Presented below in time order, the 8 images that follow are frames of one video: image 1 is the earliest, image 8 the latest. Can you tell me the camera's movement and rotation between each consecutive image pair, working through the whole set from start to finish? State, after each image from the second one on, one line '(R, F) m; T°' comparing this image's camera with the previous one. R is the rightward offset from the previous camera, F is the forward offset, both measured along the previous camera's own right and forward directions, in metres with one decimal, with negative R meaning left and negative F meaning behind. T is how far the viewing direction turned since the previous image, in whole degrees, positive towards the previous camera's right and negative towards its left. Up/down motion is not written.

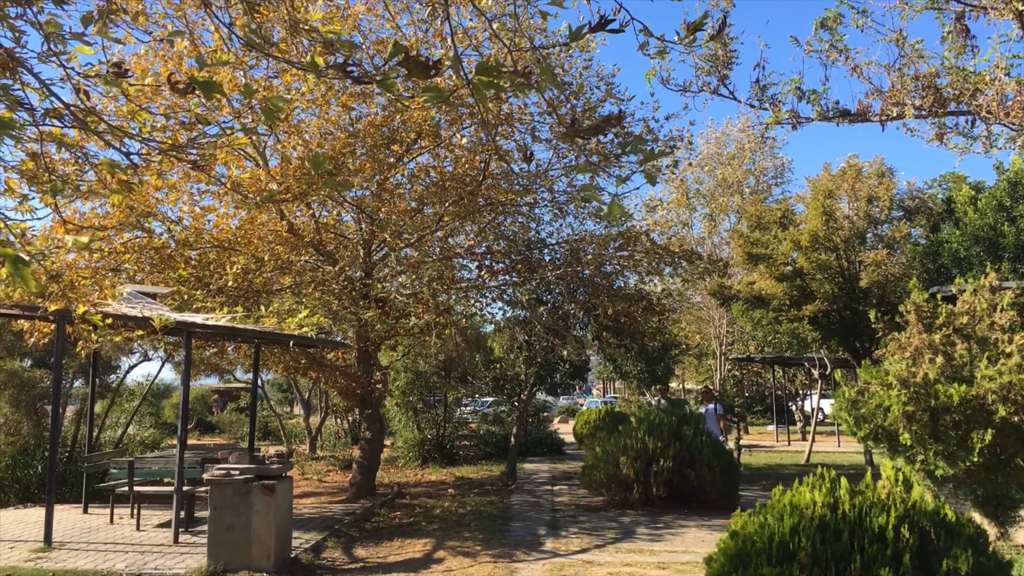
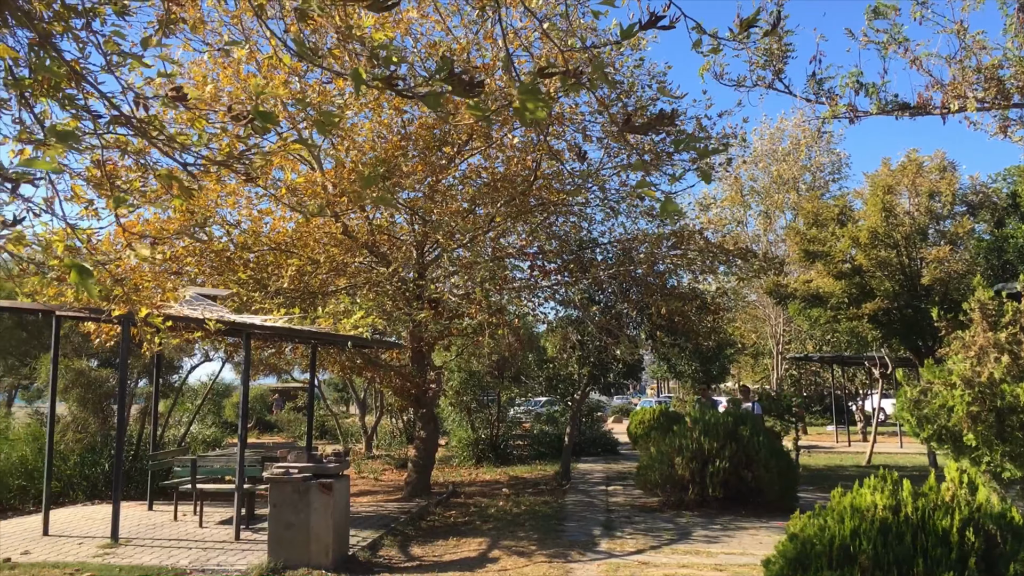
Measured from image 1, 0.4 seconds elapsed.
(0.0, 0.0) m; -3°
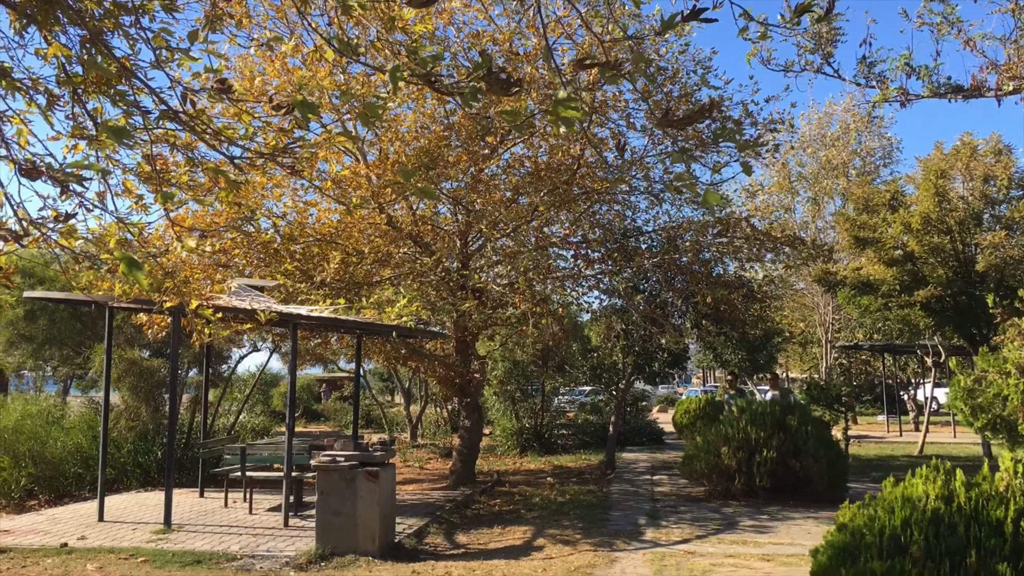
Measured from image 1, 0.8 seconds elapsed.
(0.0, 0.0) m; -3°
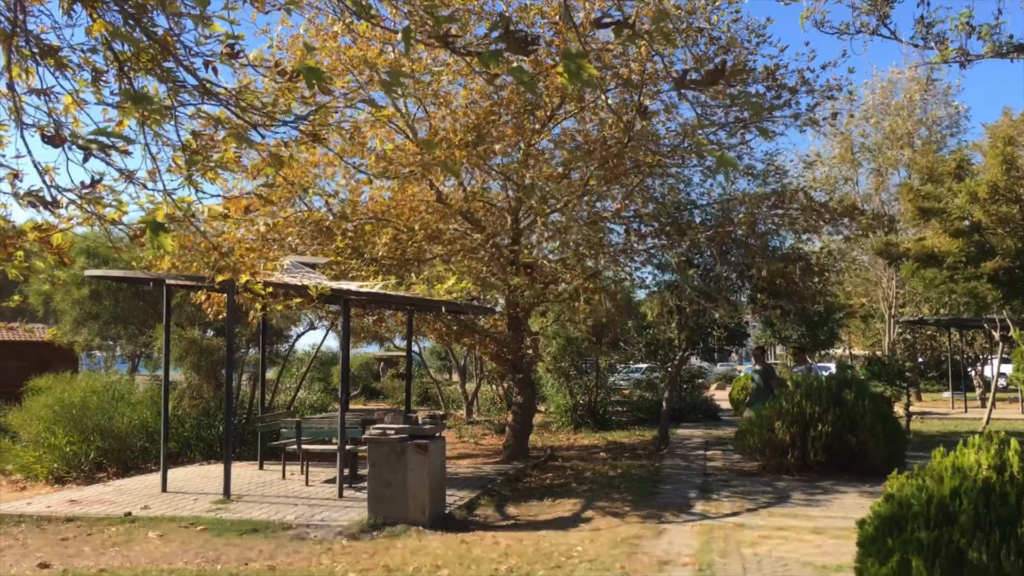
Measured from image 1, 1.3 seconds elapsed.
(+0.1, 0.0) m; -4°
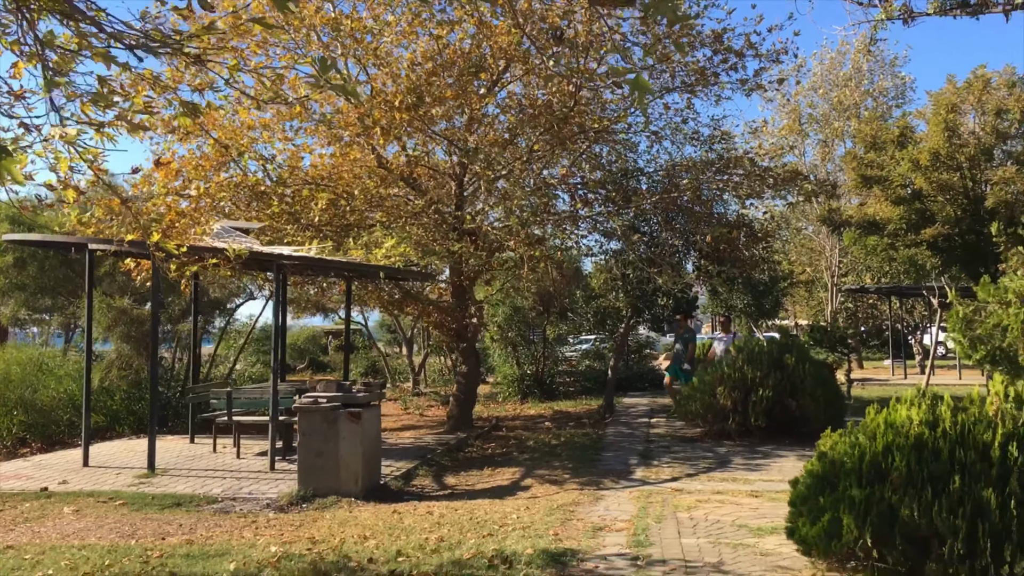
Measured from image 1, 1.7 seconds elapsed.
(+0.1, +0.2) m; +3°
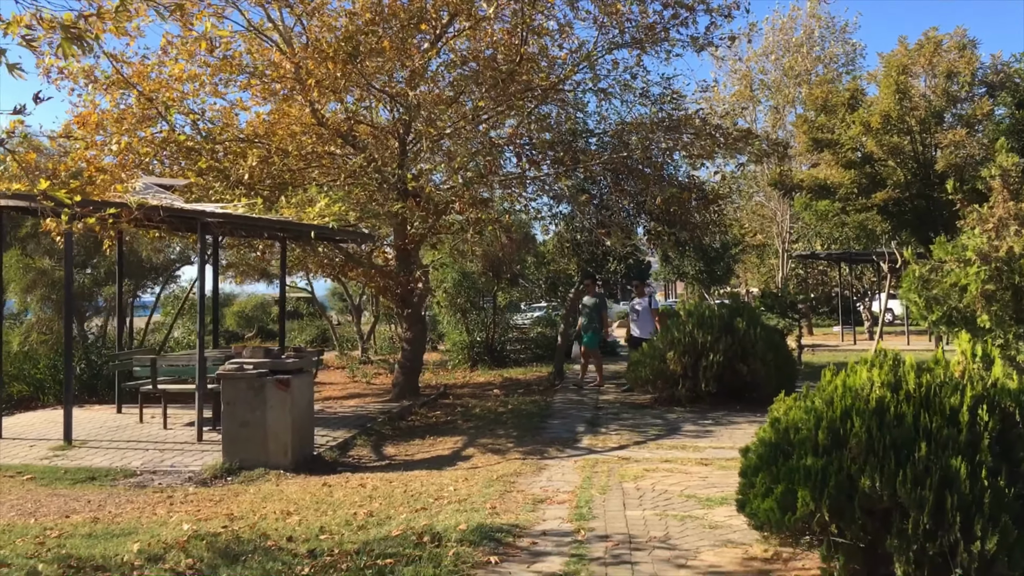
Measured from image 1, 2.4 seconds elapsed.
(+0.1, +0.4) m; +3°
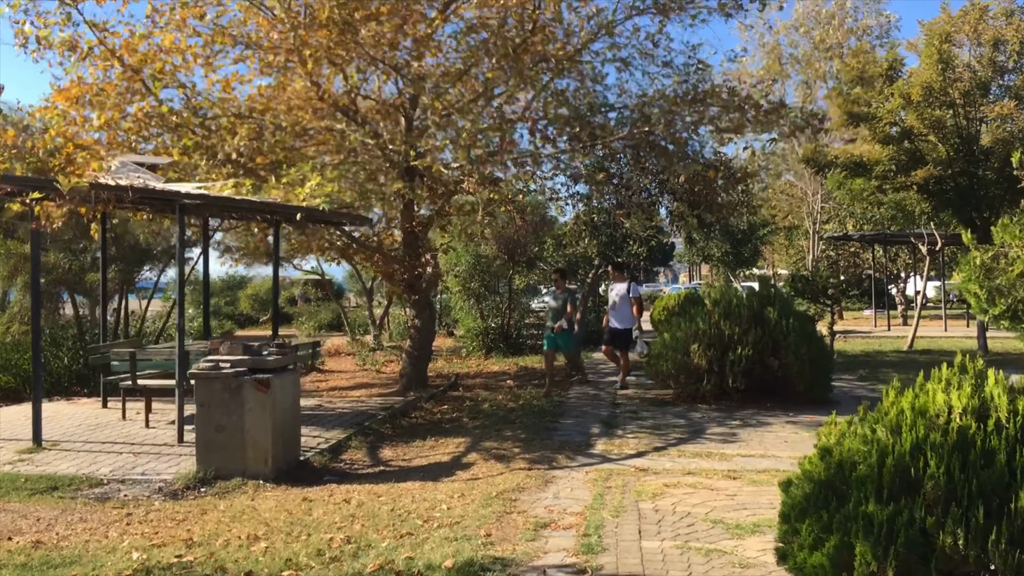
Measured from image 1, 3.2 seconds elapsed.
(+0.1, +0.7) m; -2°
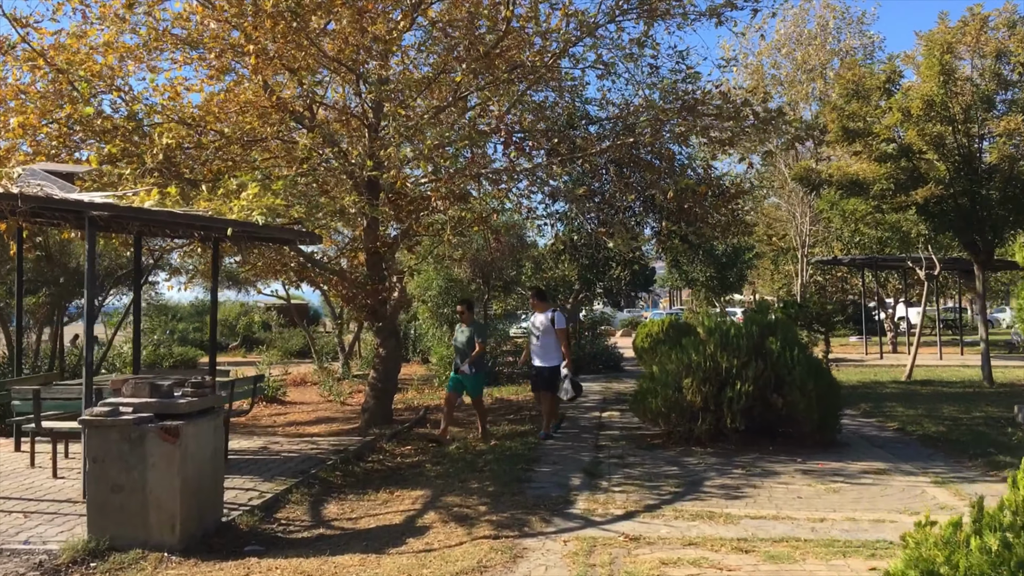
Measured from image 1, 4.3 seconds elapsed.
(+0.1, +0.9) m; +1°
